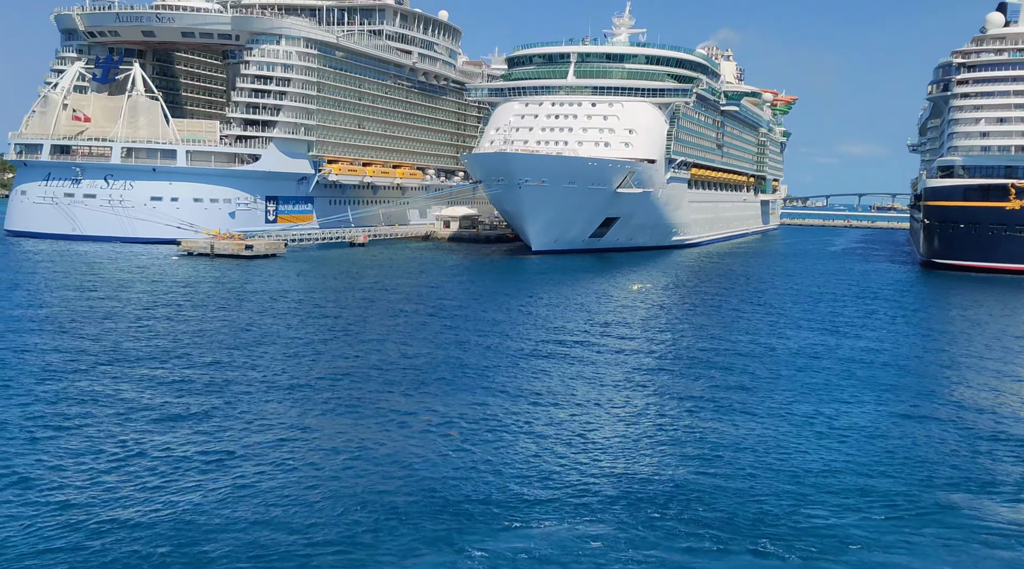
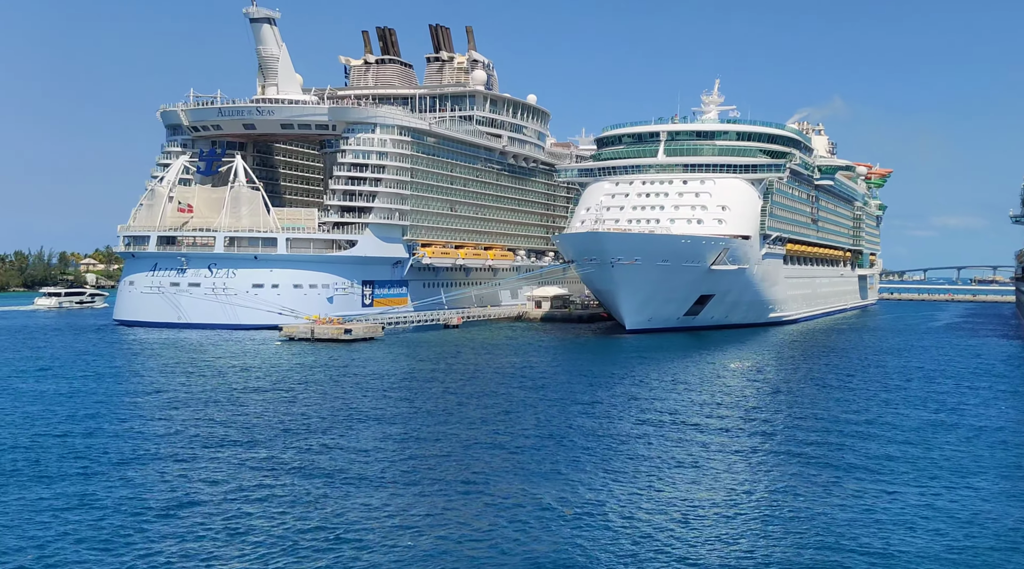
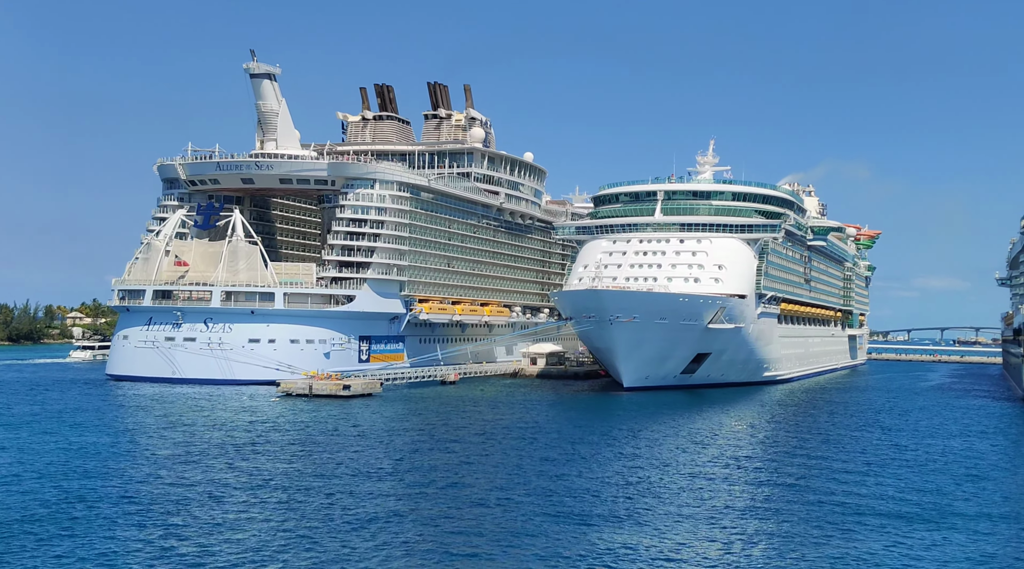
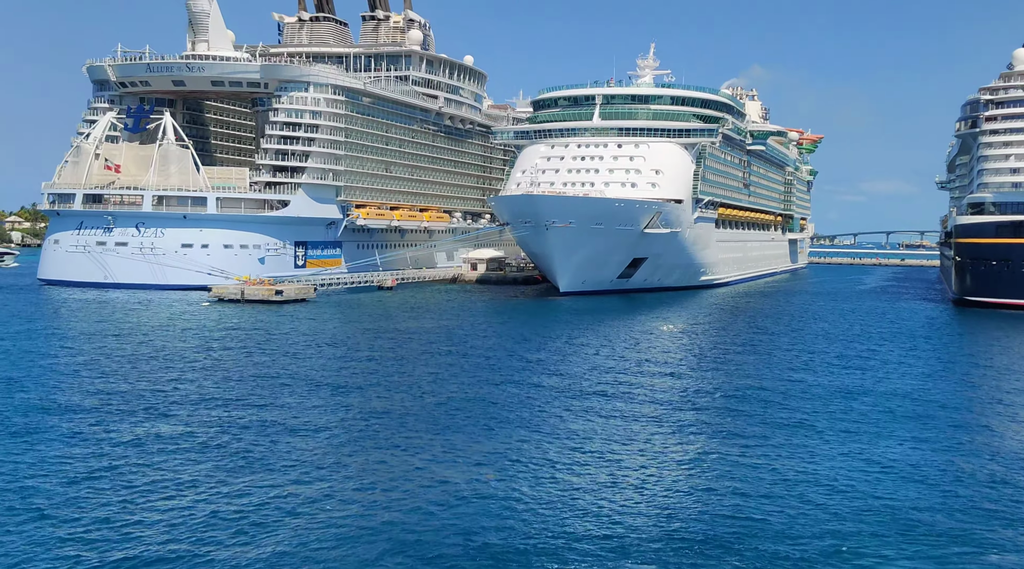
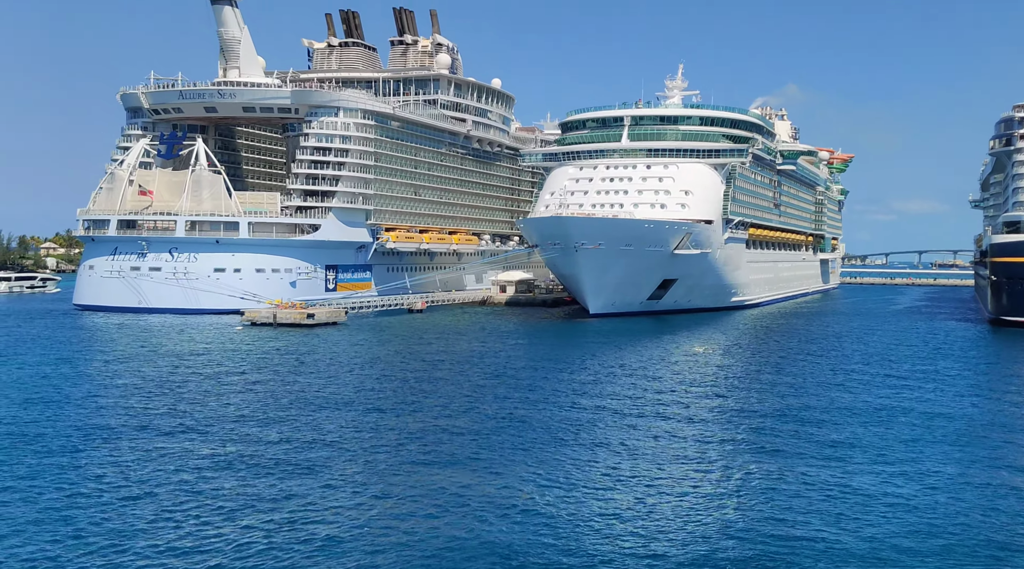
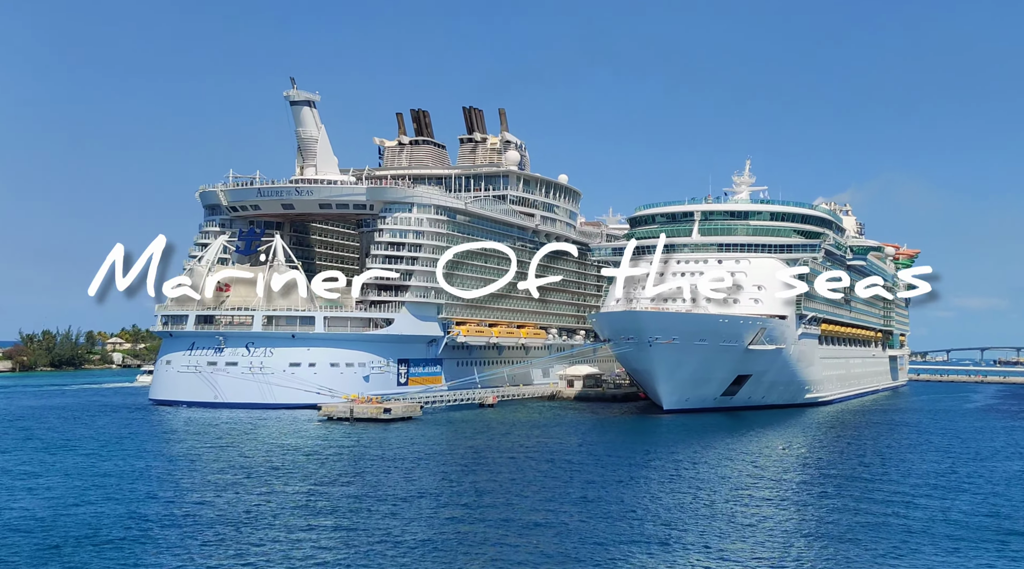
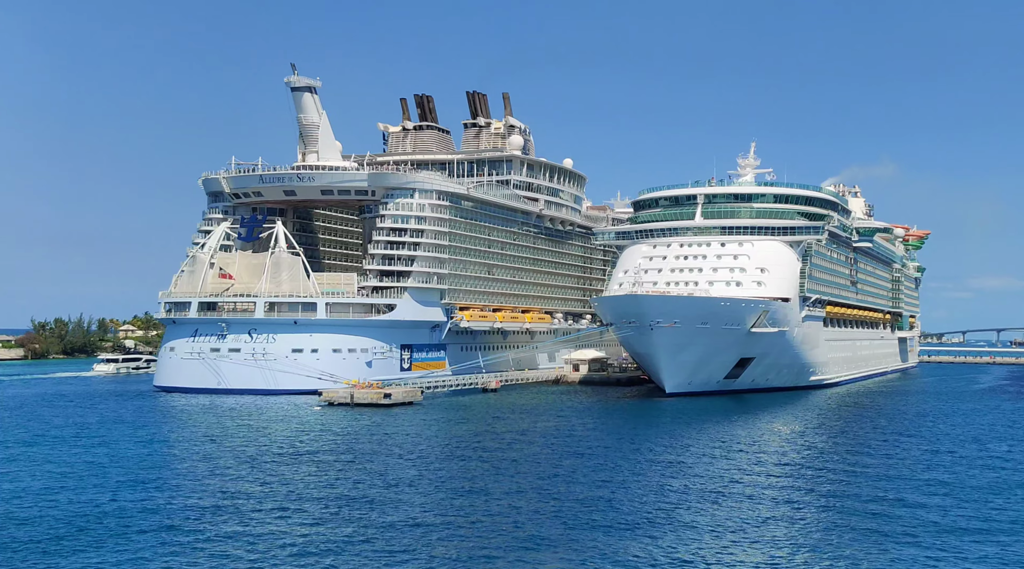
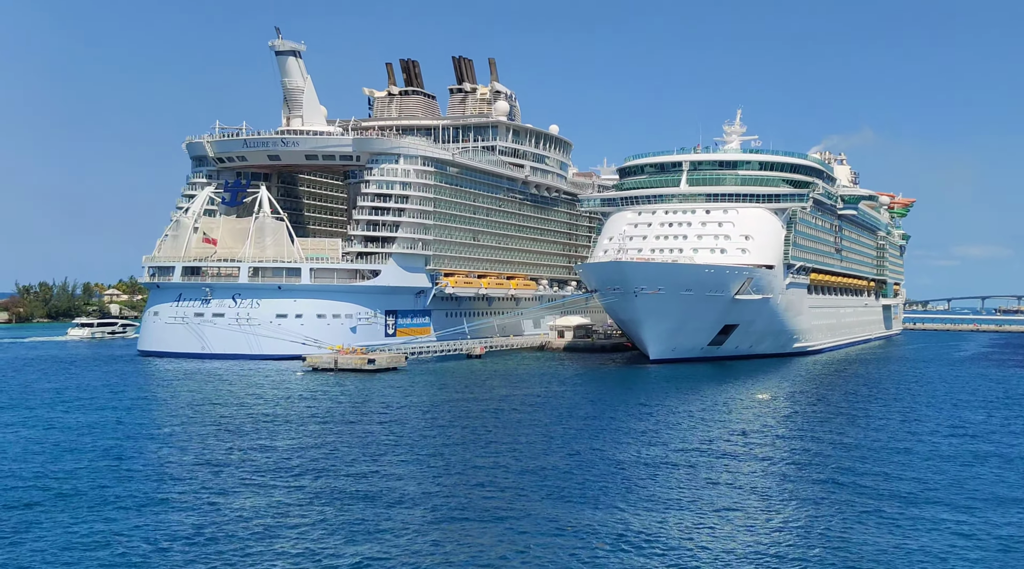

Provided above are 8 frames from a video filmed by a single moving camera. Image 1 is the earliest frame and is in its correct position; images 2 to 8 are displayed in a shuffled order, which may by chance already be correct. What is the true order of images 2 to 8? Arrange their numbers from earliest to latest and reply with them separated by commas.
4, 5, 2, 8, 7, 3, 6
